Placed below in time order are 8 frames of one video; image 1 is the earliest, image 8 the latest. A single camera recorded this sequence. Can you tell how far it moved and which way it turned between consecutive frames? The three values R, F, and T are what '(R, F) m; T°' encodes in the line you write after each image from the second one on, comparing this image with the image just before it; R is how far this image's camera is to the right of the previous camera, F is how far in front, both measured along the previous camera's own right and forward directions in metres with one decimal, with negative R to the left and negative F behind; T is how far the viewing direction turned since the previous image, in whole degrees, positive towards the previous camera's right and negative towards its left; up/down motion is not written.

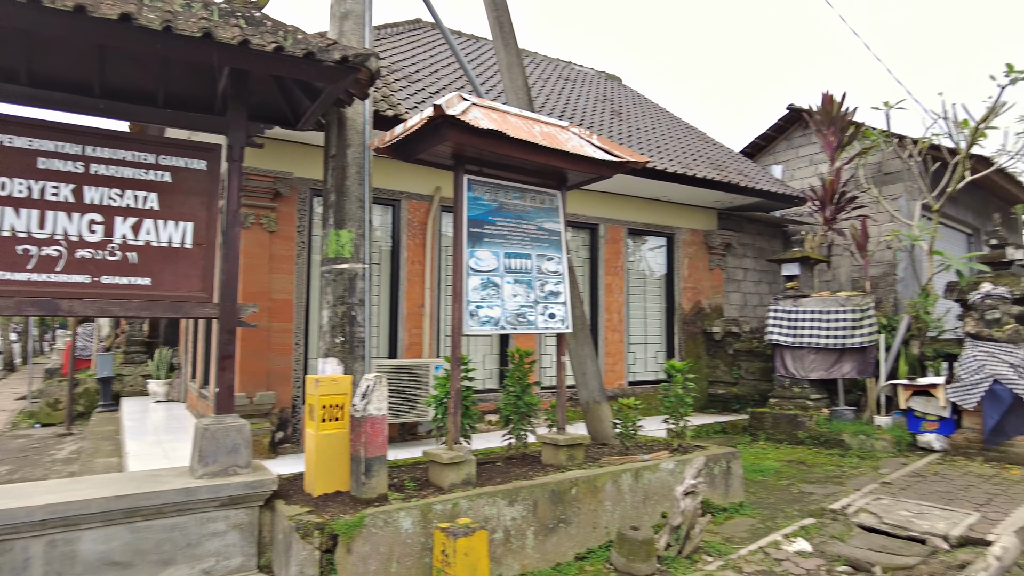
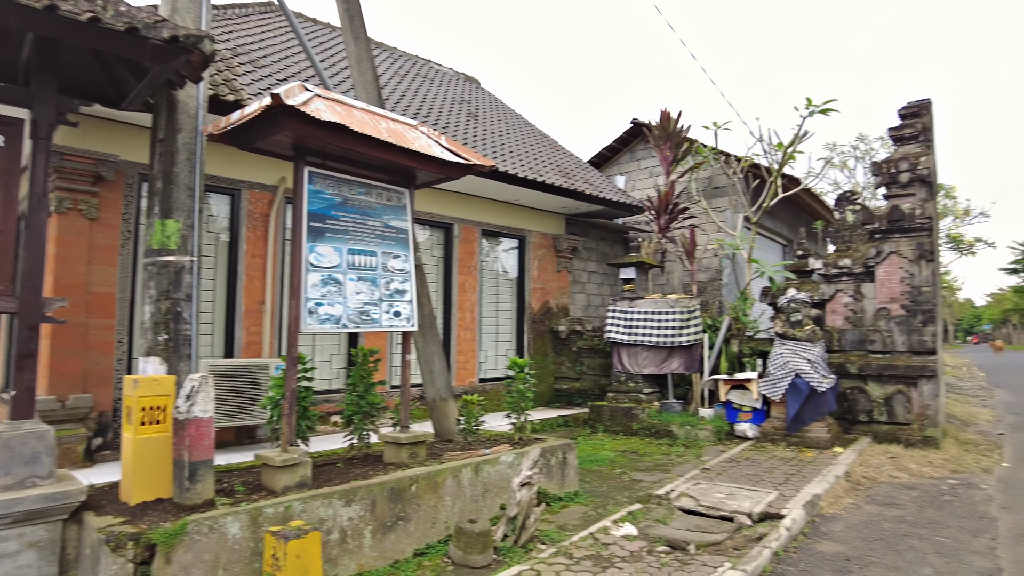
(+0.1, -0.1) m; +12°
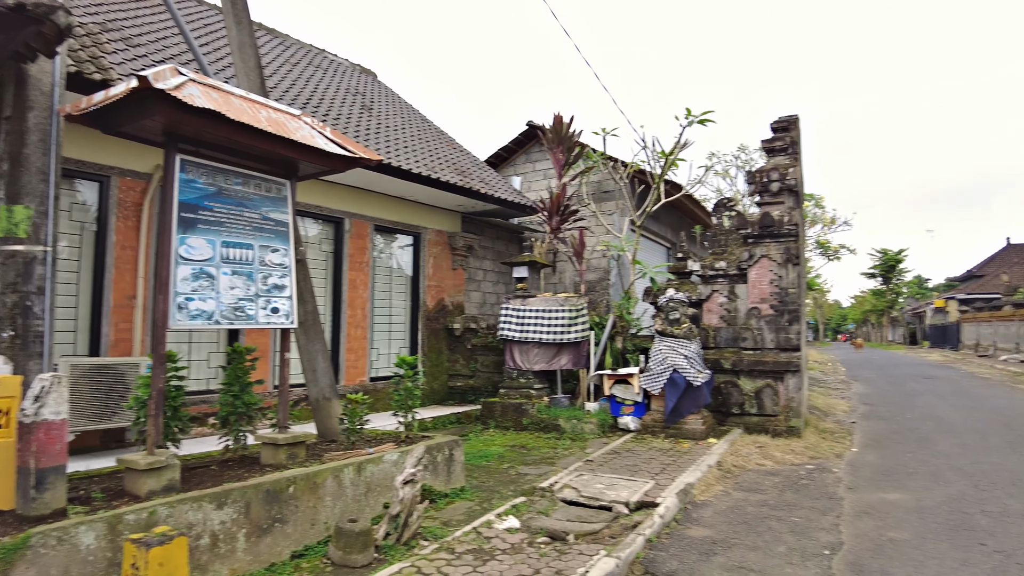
(+0.1, 0.0) m; +8°
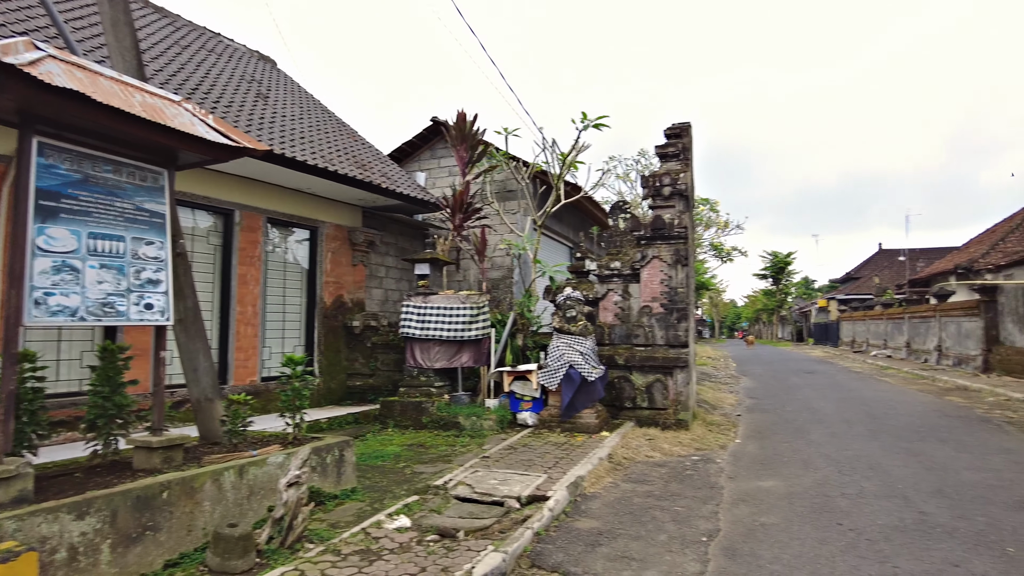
(+0.1, 0.0) m; +8°
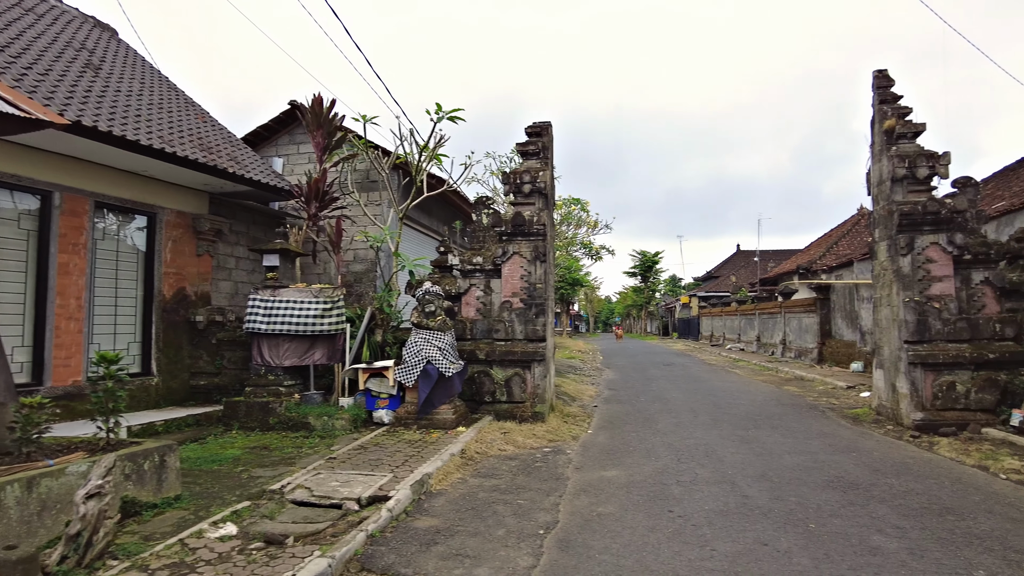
(+0.3, +0.1) m; +10°
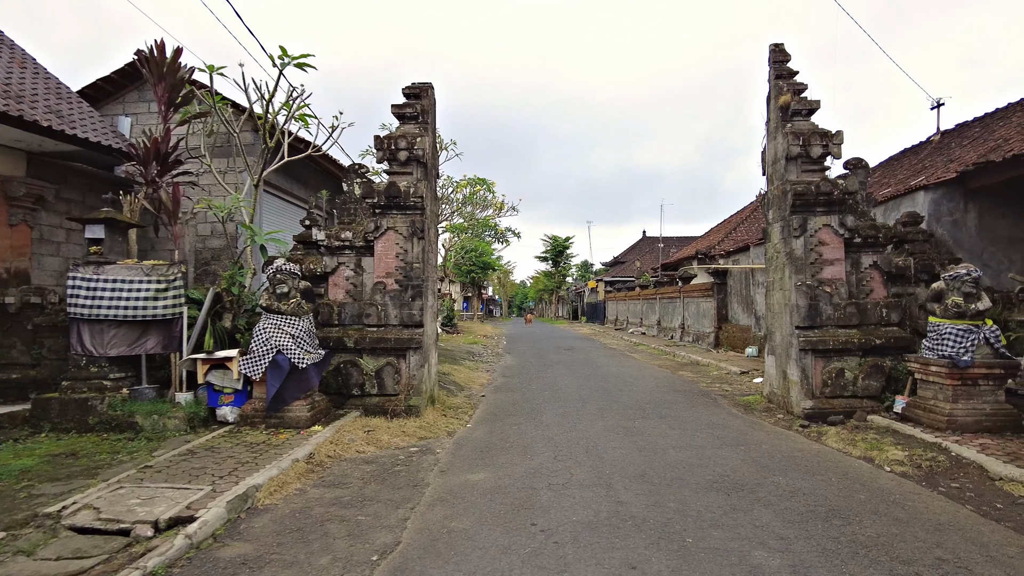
(+0.4, +0.7) m; +7°
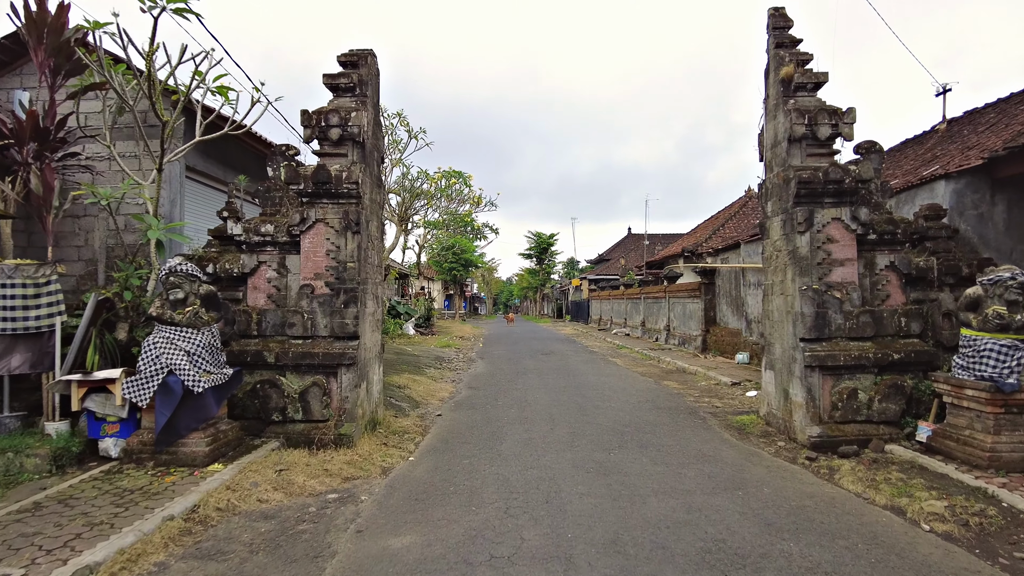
(+0.3, +1.1) m; +1°
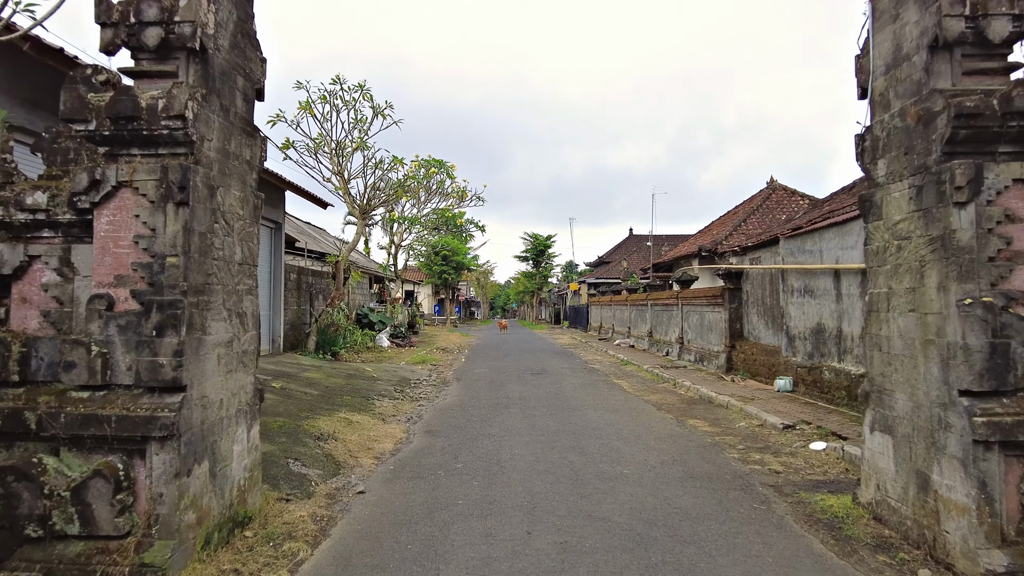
(+0.3, +2.4) m; 0°
